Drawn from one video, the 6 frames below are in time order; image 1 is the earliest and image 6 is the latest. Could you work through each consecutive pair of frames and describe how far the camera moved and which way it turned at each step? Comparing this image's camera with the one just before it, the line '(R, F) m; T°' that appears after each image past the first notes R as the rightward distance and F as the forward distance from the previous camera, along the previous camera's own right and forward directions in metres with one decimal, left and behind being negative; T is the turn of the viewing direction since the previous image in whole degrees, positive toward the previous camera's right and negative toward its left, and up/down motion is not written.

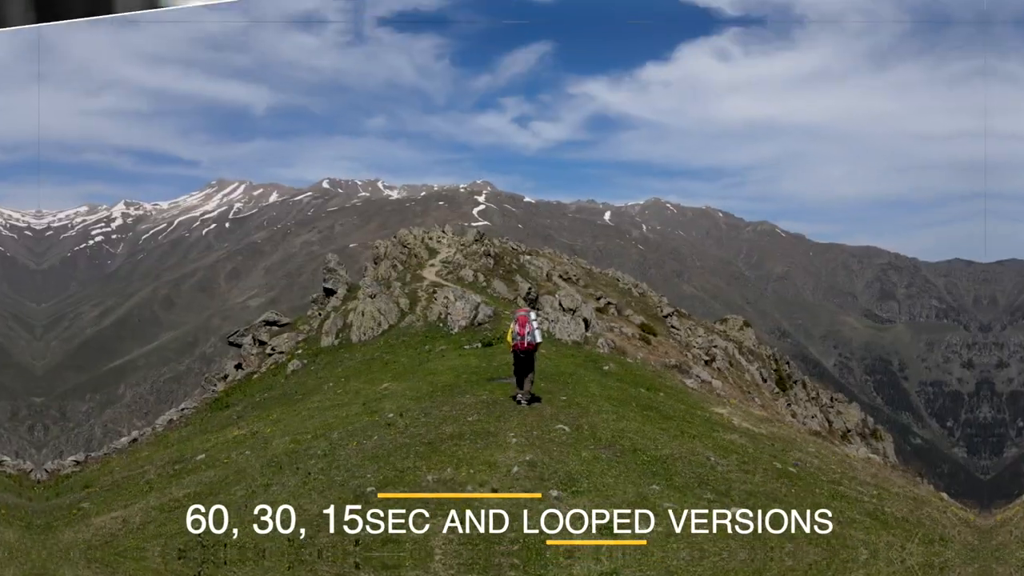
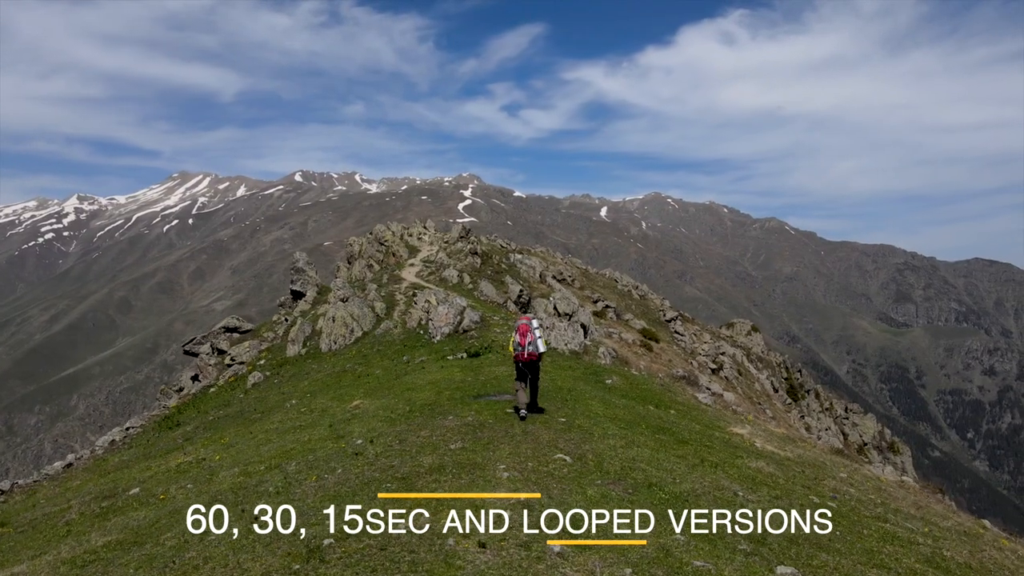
(+0.2, +5.3) m; +1°
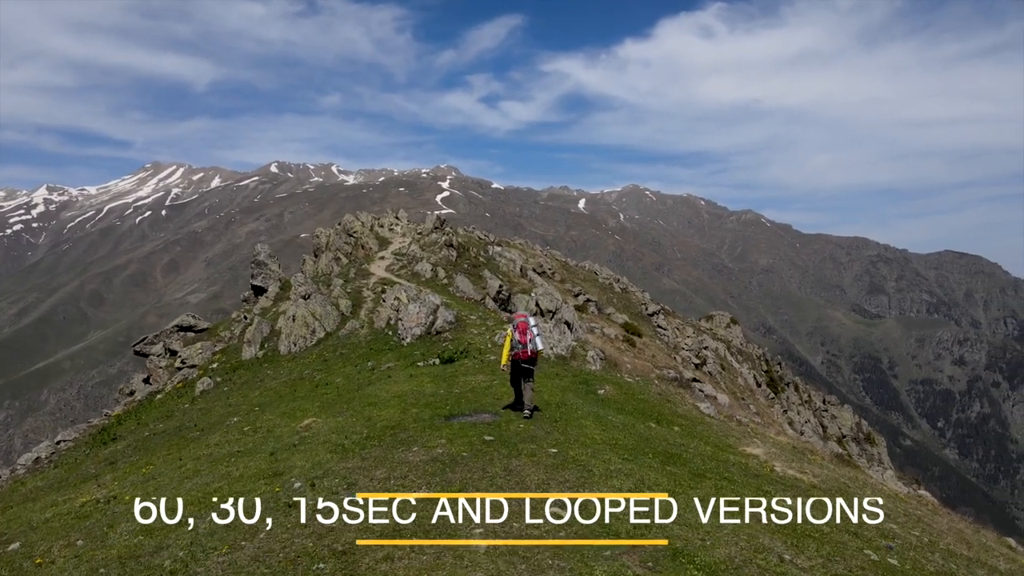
(+0.4, -0.1) m; +2°
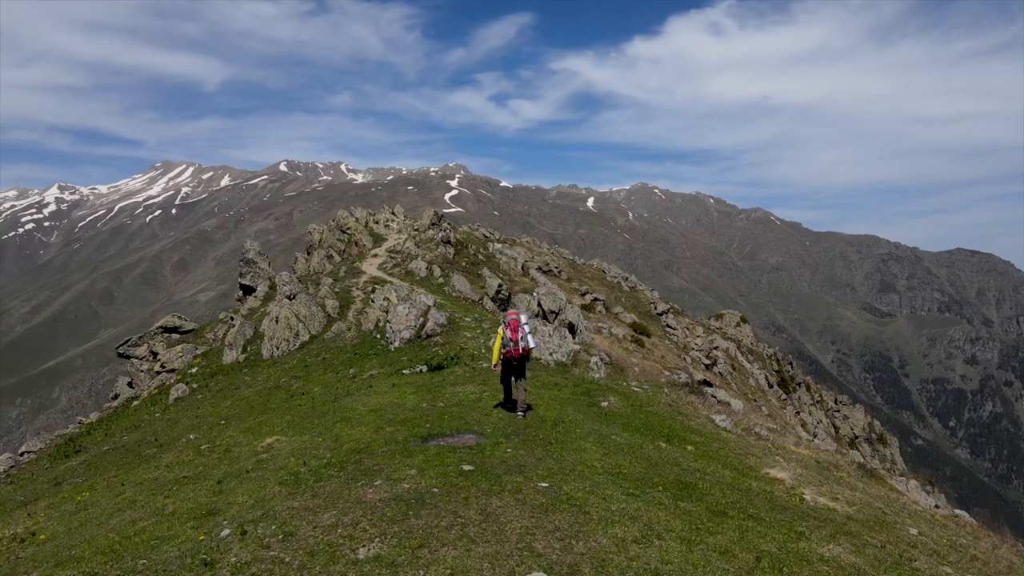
(-0.1, +0.1) m; -1°
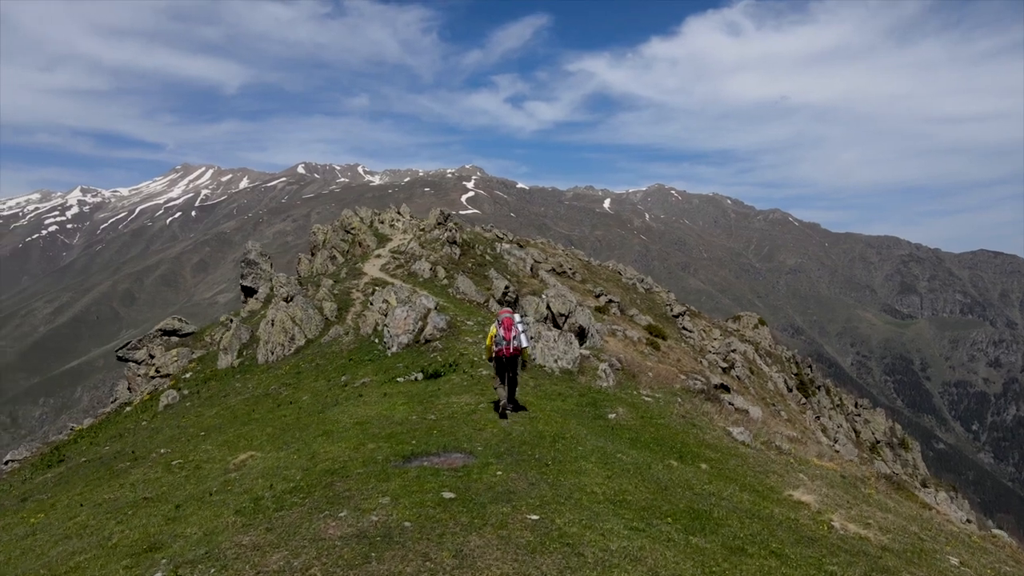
(-0.2, +0.1) m; -1°
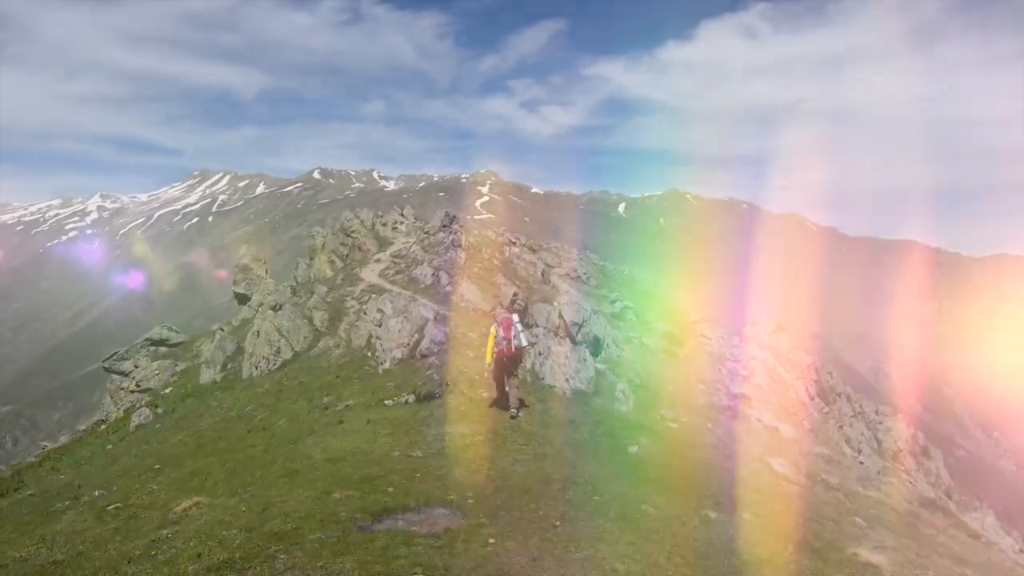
(-0.1, +0.2) m; -1°
